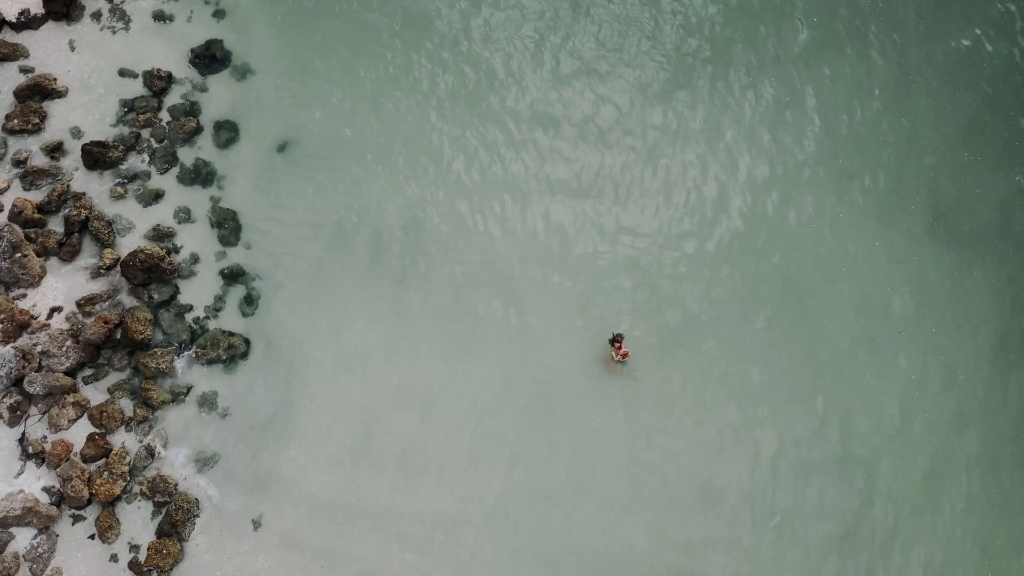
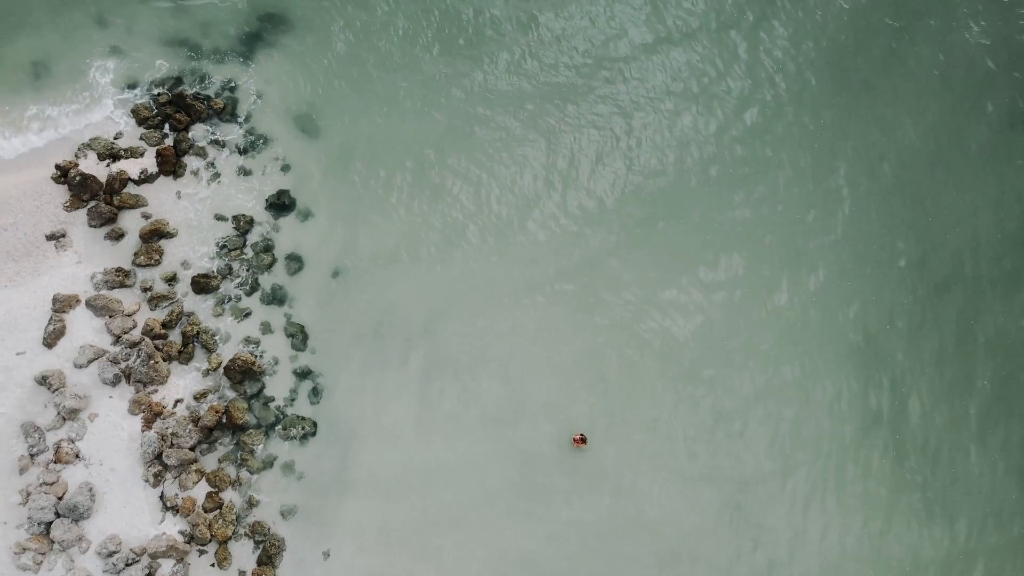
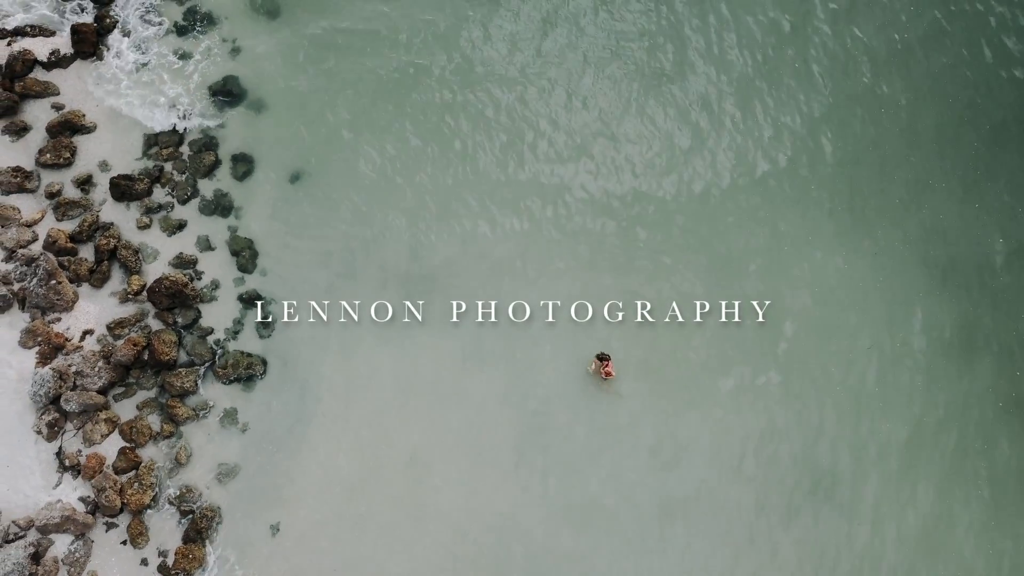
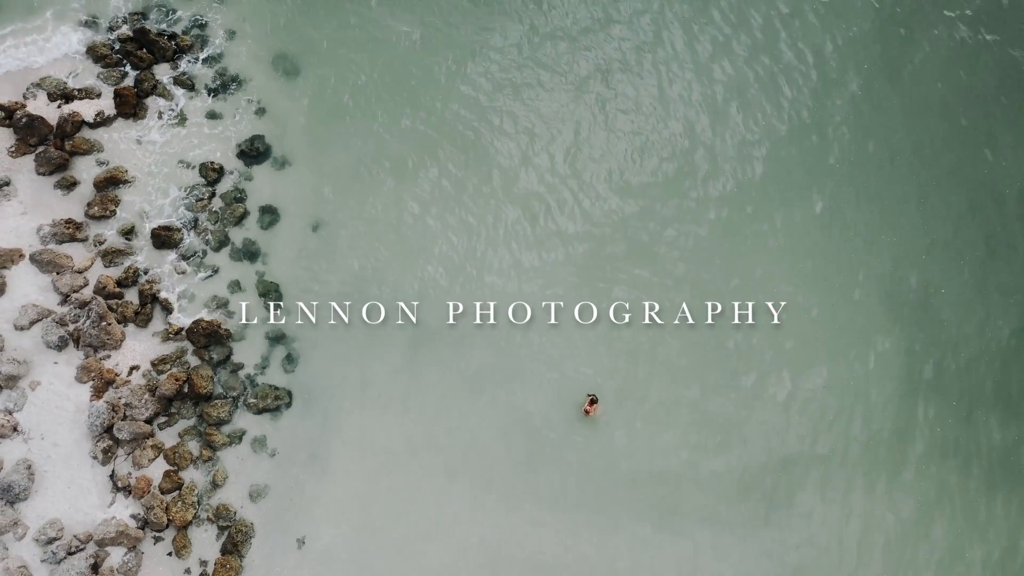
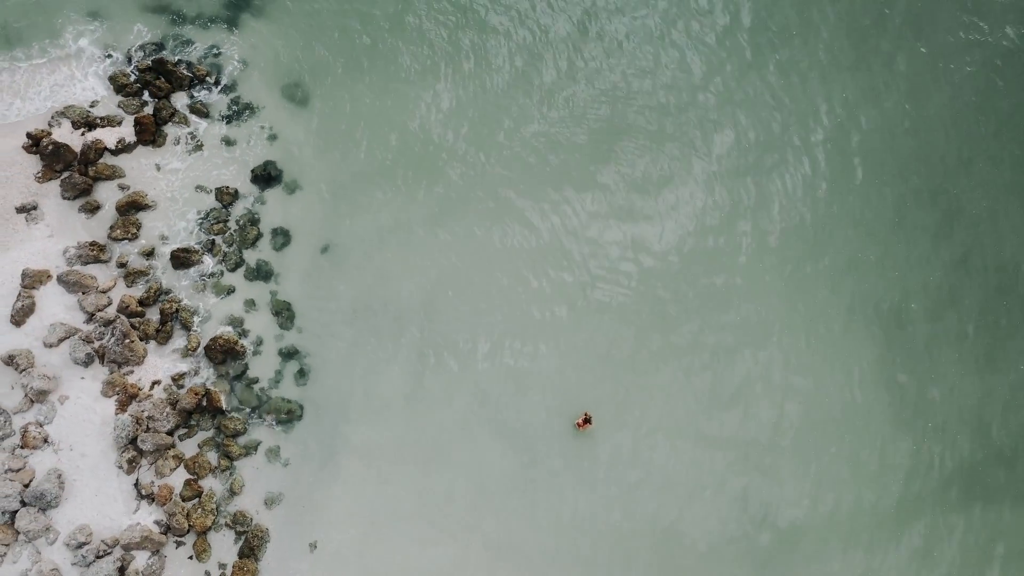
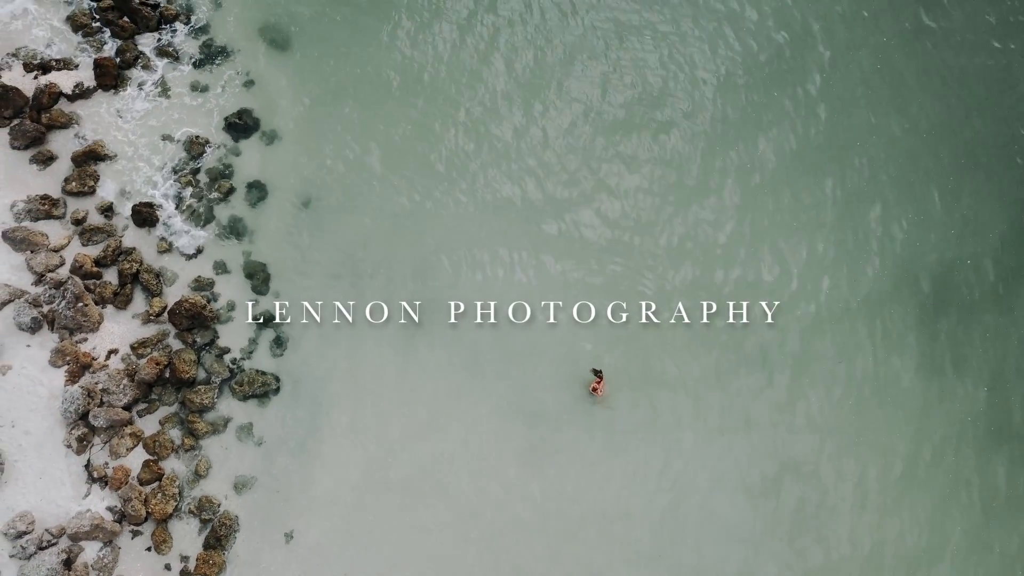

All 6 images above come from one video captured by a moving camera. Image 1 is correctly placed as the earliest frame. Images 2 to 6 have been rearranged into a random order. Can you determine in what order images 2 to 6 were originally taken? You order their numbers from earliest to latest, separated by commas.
3, 6, 4, 5, 2
